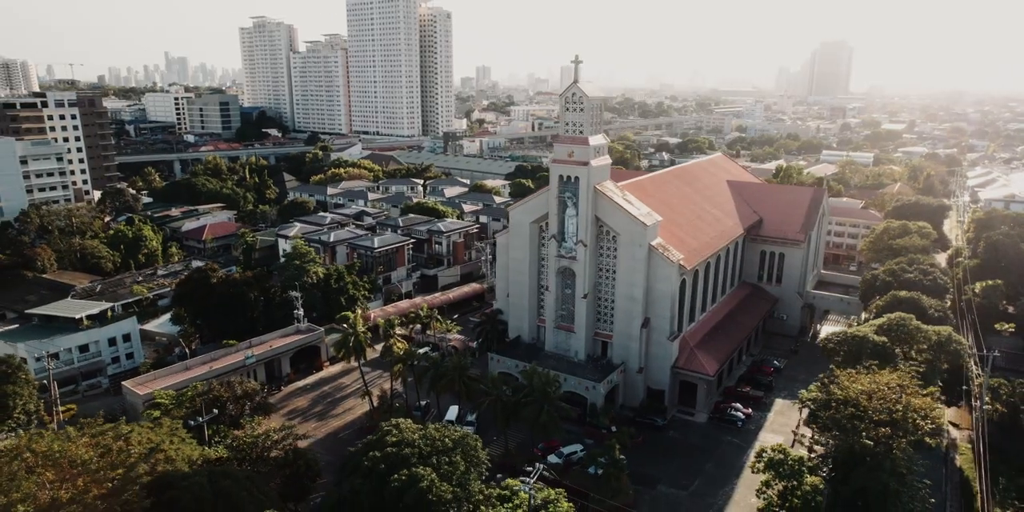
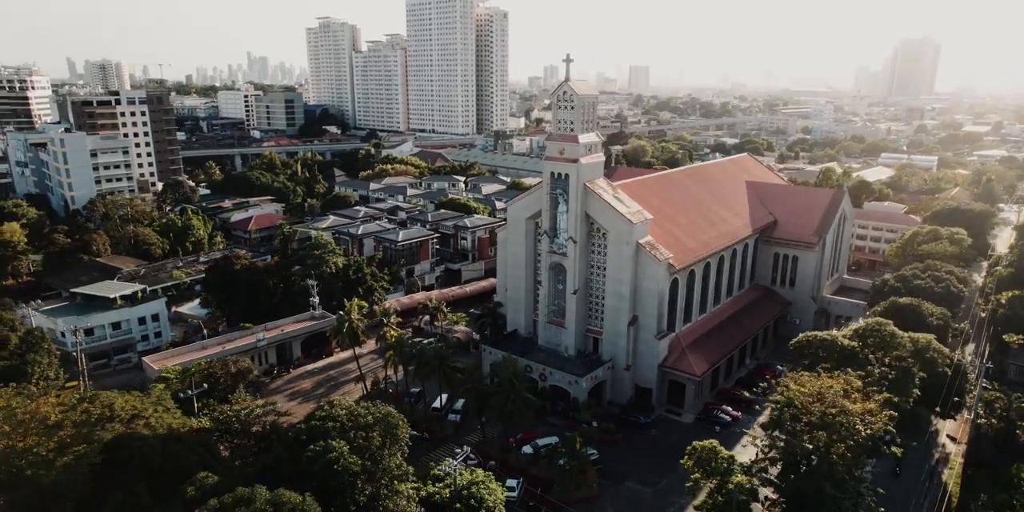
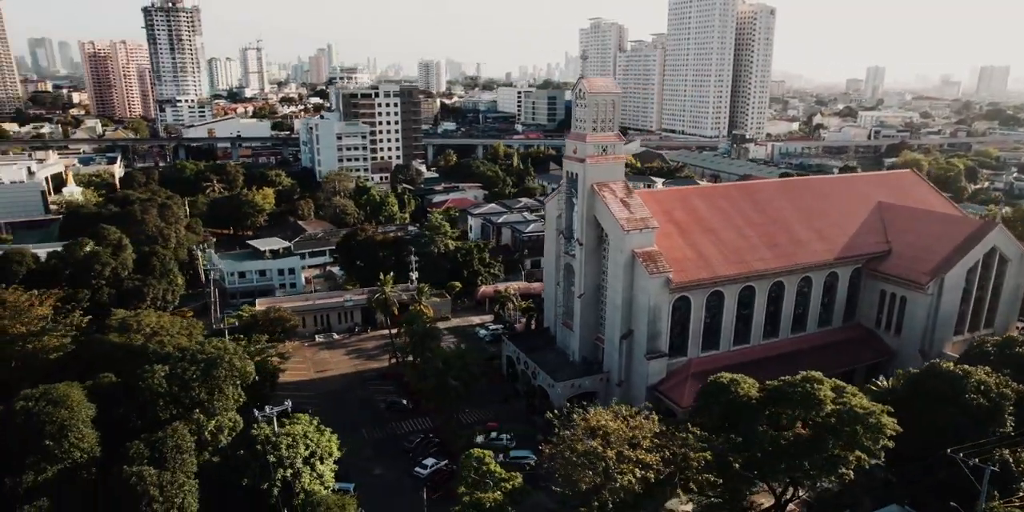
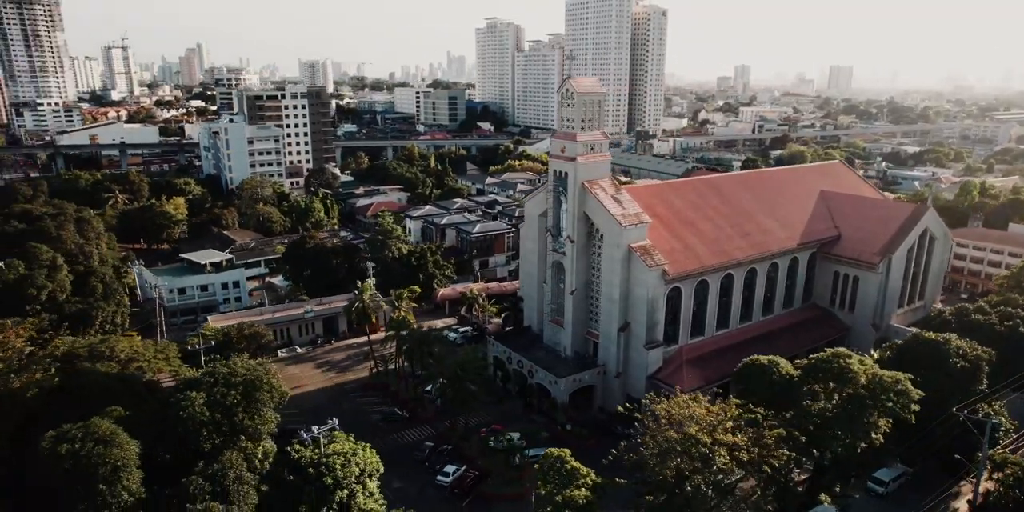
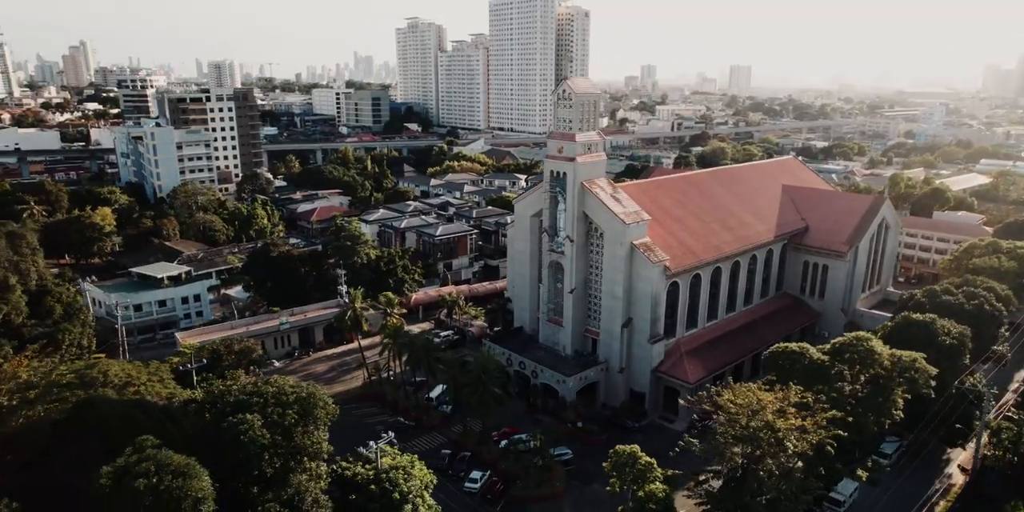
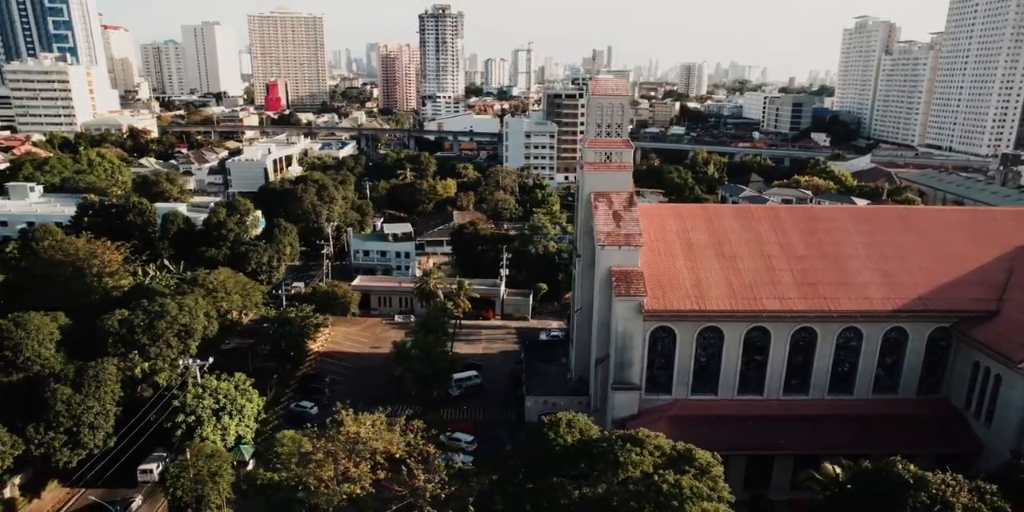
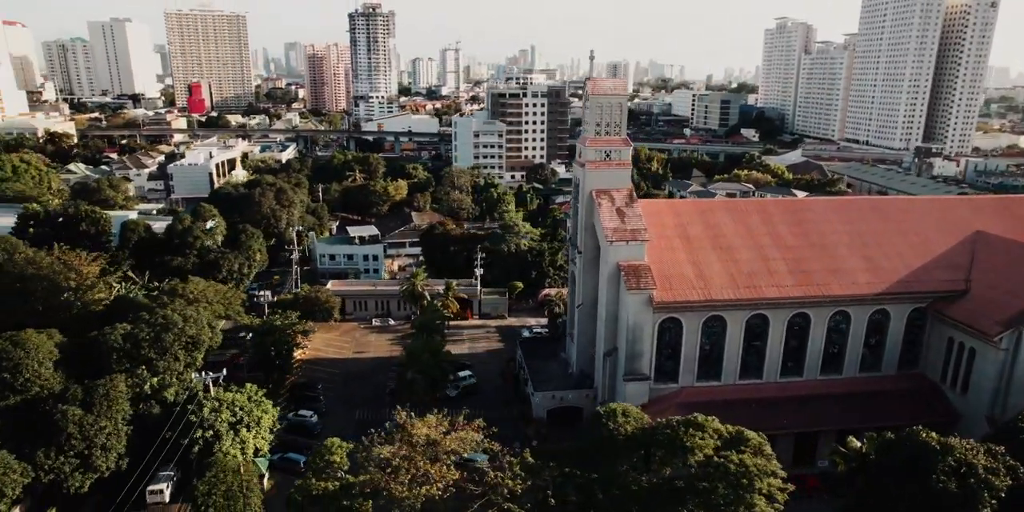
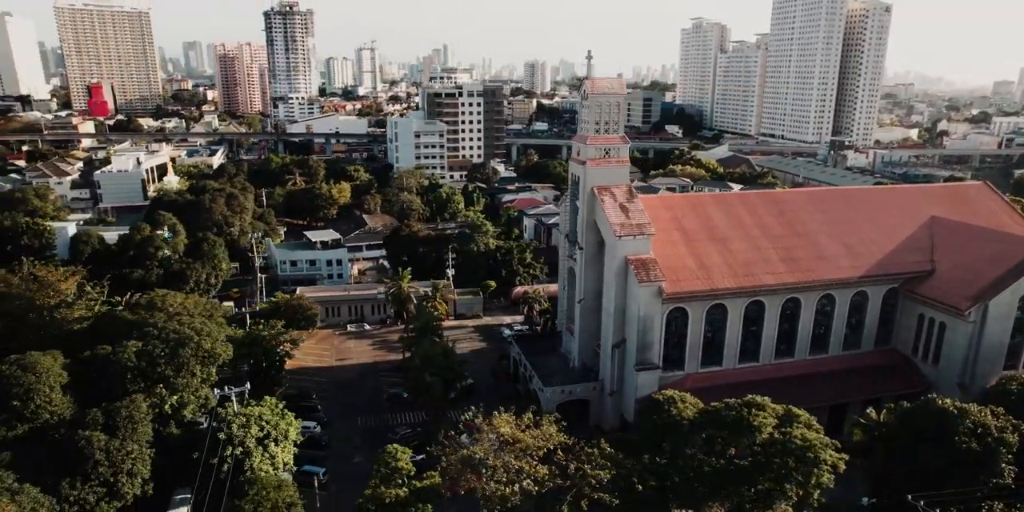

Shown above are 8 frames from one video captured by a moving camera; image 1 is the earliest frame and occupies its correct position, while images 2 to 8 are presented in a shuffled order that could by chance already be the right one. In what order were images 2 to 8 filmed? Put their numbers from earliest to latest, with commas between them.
2, 5, 4, 3, 8, 7, 6
